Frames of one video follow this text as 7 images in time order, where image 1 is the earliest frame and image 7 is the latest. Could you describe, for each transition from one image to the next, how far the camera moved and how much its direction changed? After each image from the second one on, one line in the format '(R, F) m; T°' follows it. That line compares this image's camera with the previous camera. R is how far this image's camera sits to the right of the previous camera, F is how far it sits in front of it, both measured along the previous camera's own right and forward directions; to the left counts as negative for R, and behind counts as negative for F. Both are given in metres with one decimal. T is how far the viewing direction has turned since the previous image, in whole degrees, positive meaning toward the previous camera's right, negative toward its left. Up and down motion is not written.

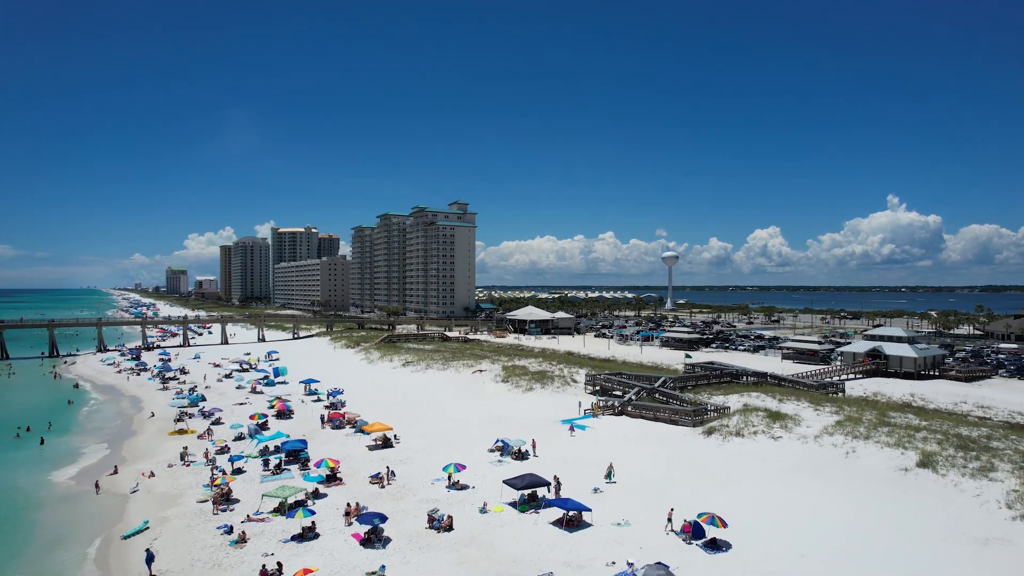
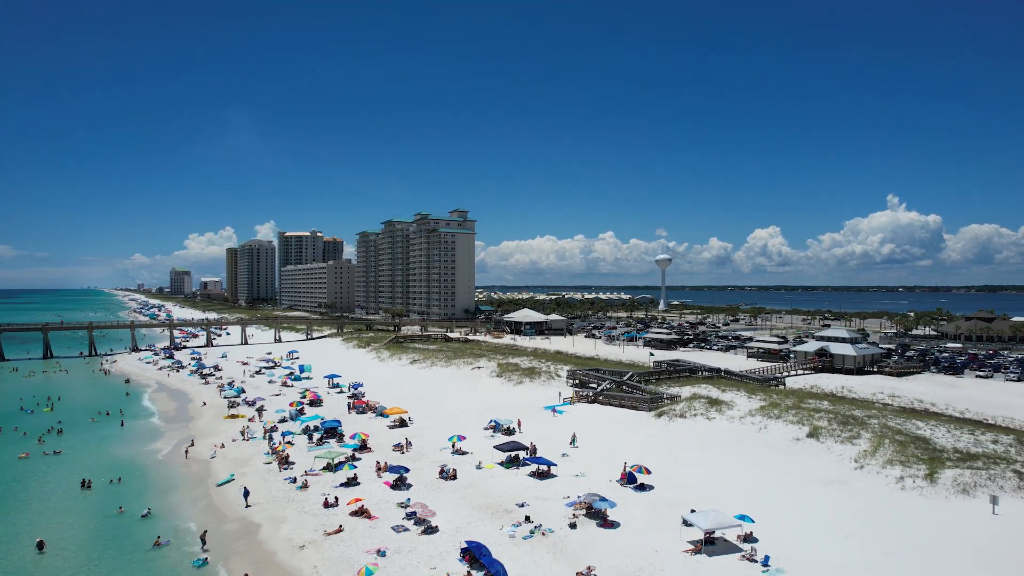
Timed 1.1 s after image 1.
(+0.7, -7.8) m; 0°
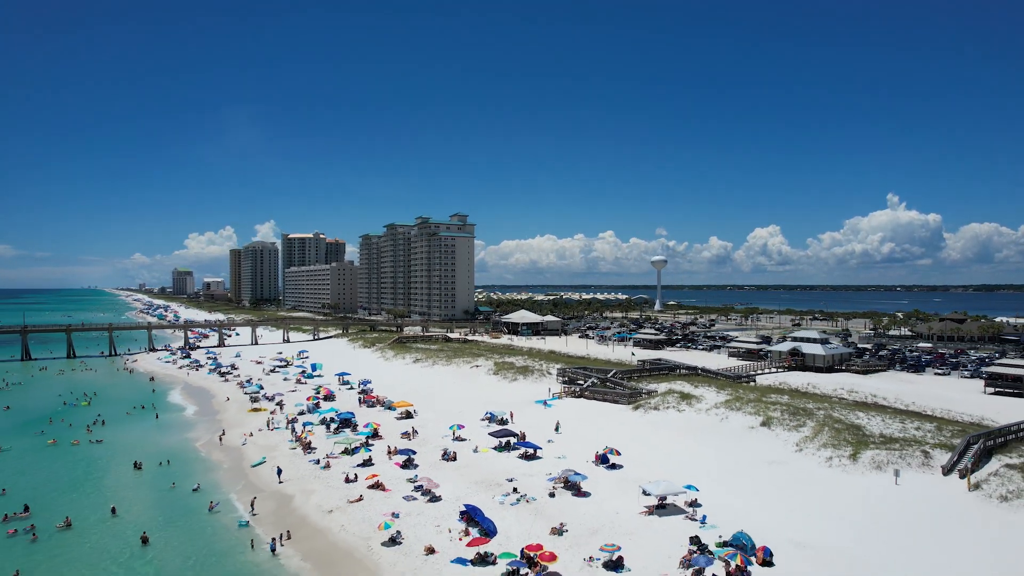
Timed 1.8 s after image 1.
(+0.5, -4.8) m; 0°
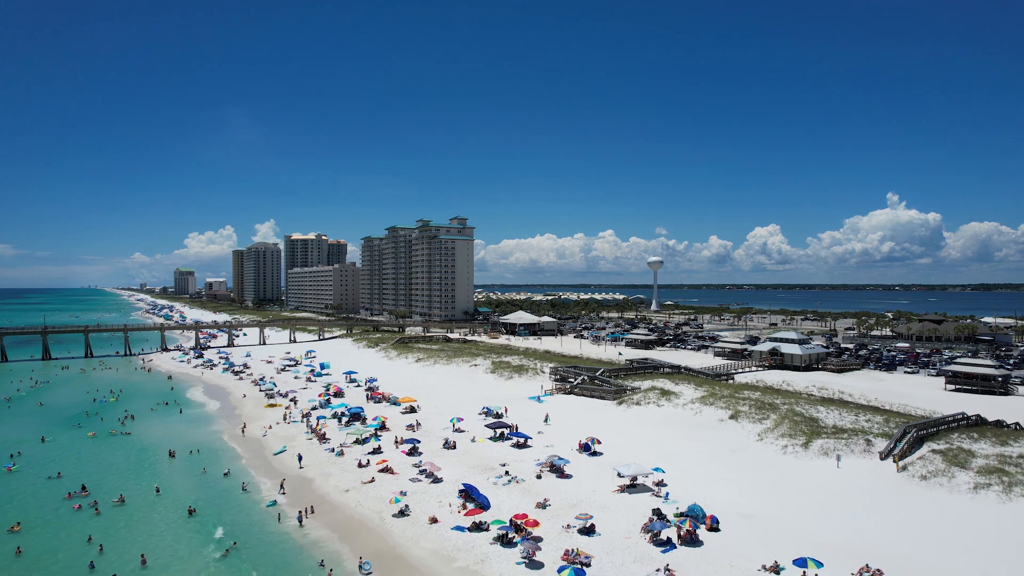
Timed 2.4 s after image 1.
(+0.5, -4.1) m; 0°
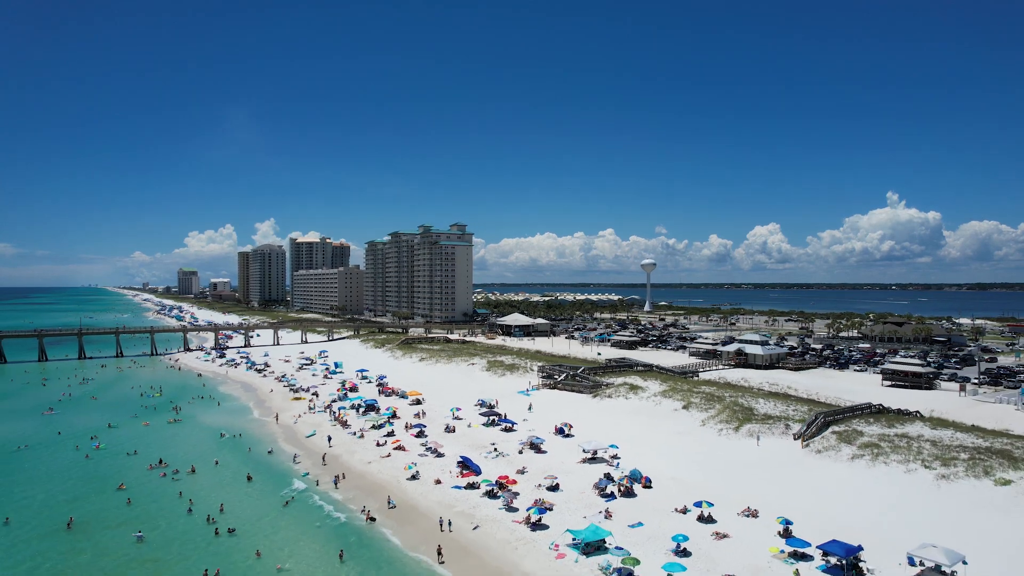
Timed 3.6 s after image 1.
(+0.9, -8.2) m; 0°
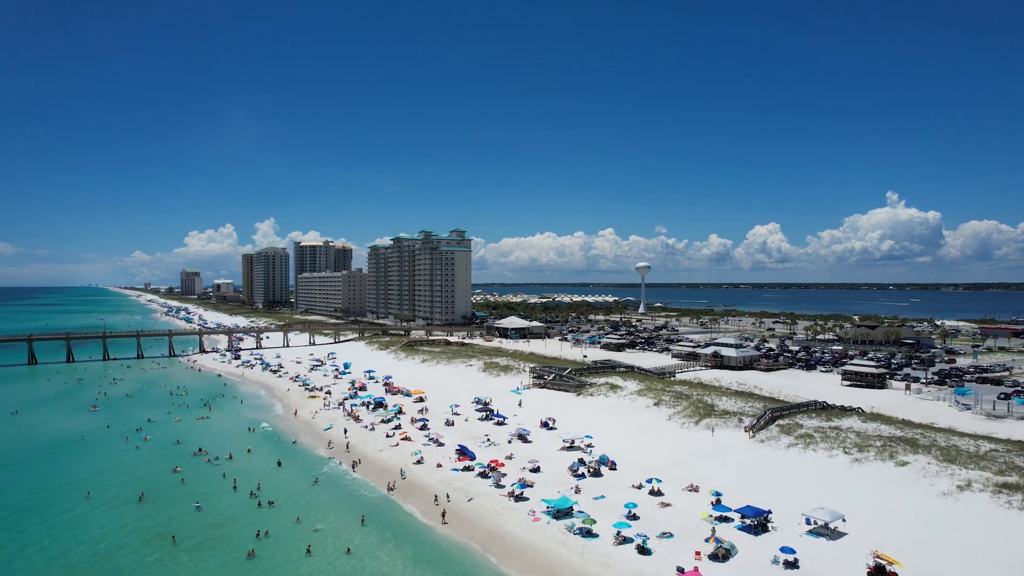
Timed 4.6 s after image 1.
(+0.8, -6.6) m; 0°
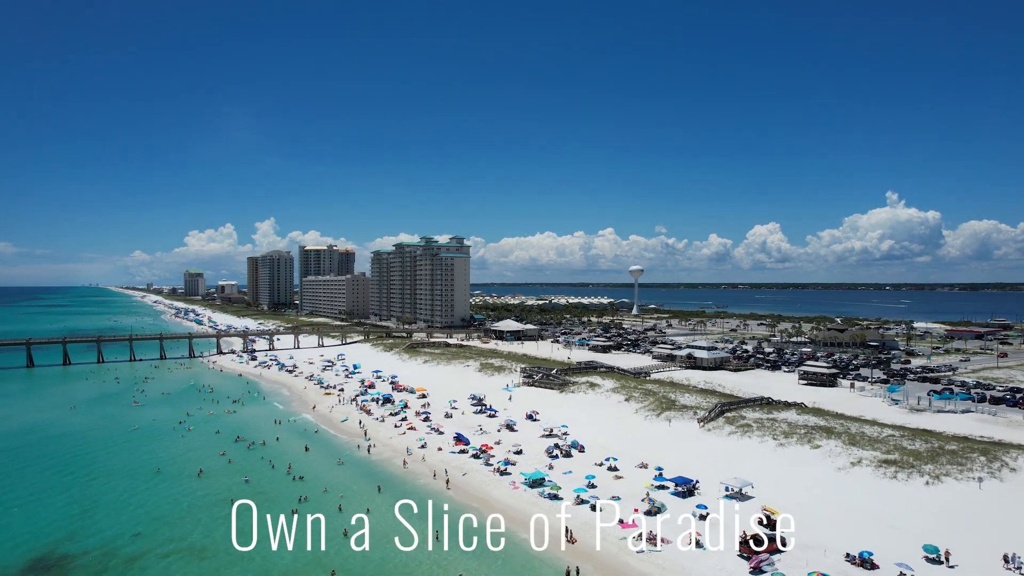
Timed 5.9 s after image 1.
(+1.1, -8.5) m; 0°
